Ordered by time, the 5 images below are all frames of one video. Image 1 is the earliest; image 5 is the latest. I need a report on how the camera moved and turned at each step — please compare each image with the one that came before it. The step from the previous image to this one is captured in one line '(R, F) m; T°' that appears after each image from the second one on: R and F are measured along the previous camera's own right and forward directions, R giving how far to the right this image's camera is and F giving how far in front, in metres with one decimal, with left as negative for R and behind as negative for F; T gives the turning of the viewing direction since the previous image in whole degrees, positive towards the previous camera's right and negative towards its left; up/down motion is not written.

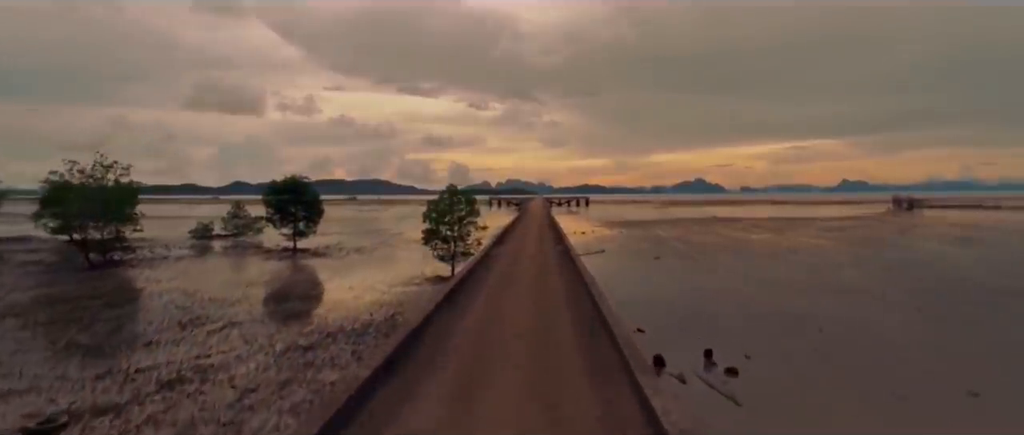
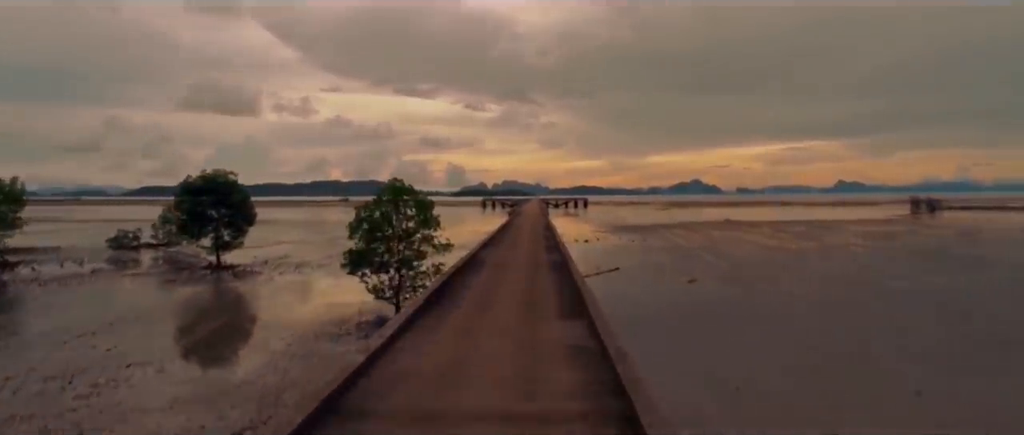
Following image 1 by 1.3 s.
(+0.2, +3.0) m; 0°
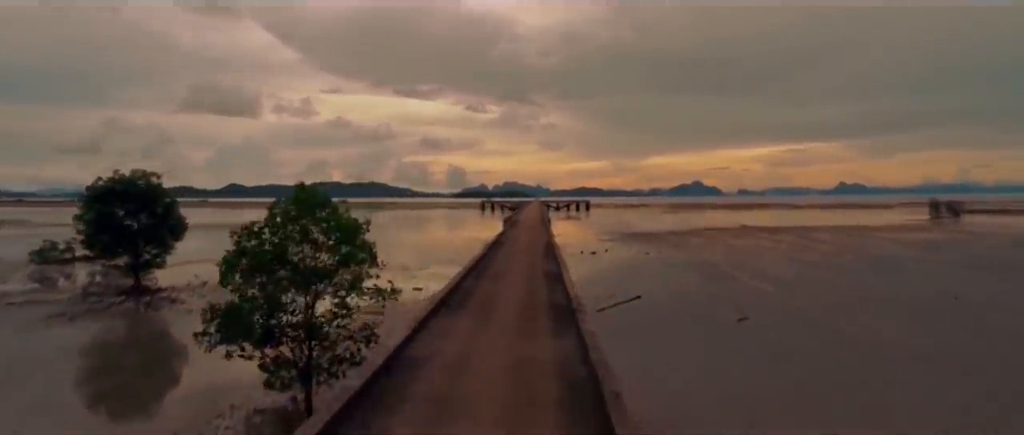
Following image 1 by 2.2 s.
(+0.1, +2.1) m; 0°
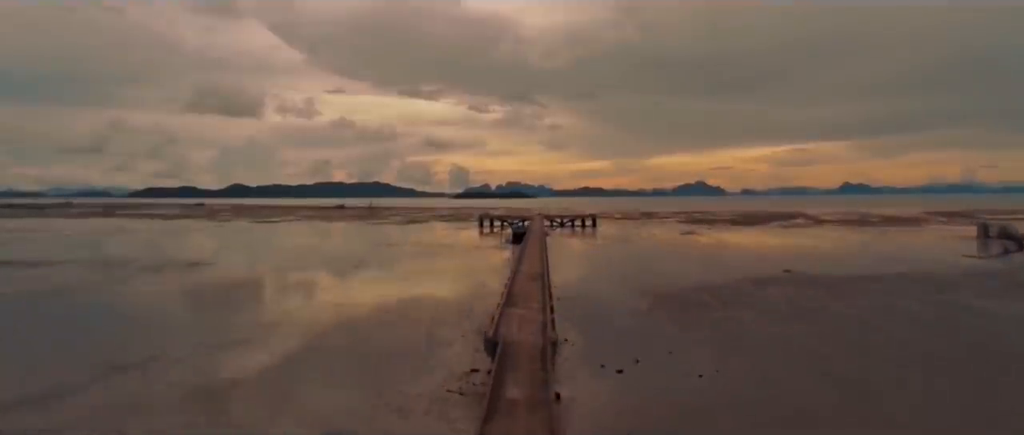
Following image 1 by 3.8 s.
(0.0, +3.2) m; 0°
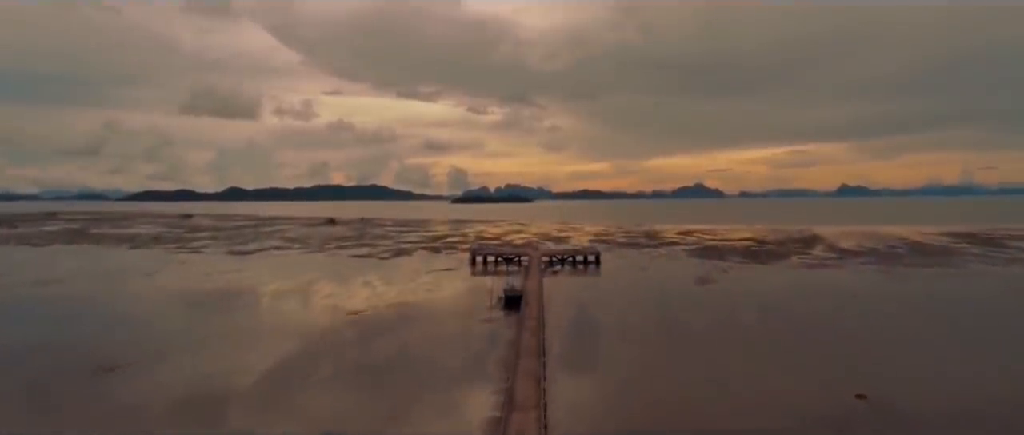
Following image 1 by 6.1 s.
(-0.5, +1.9) m; 0°
